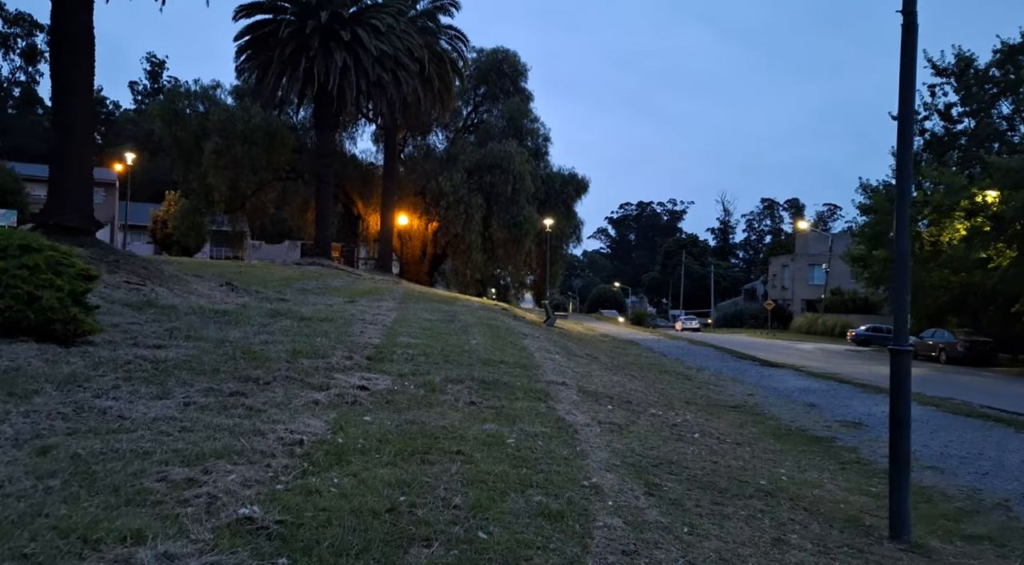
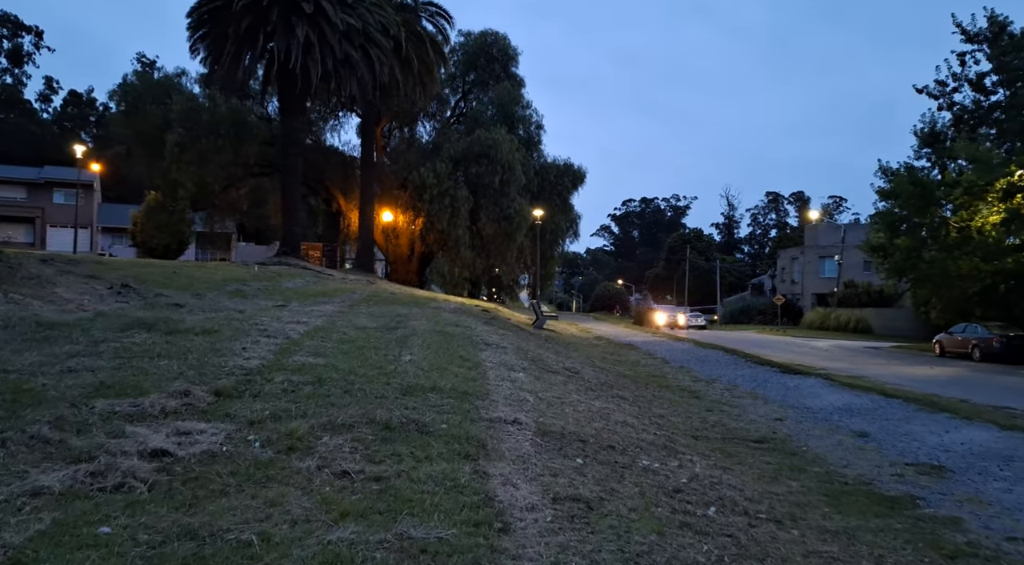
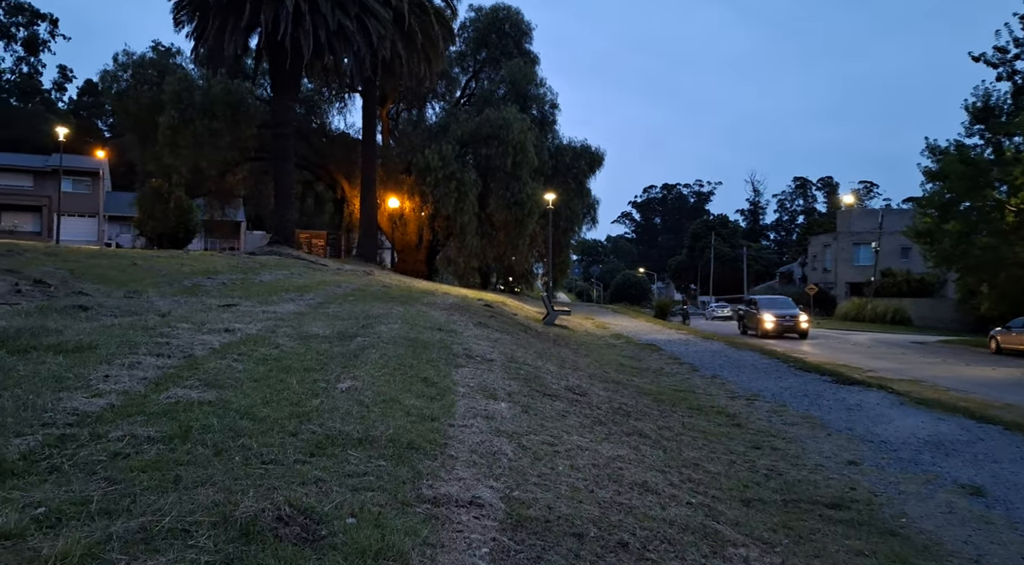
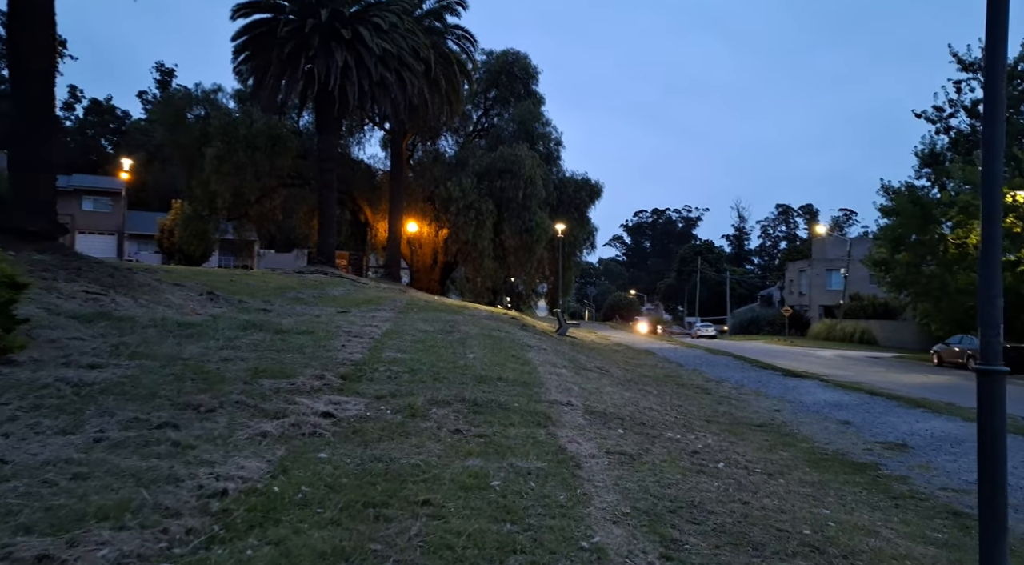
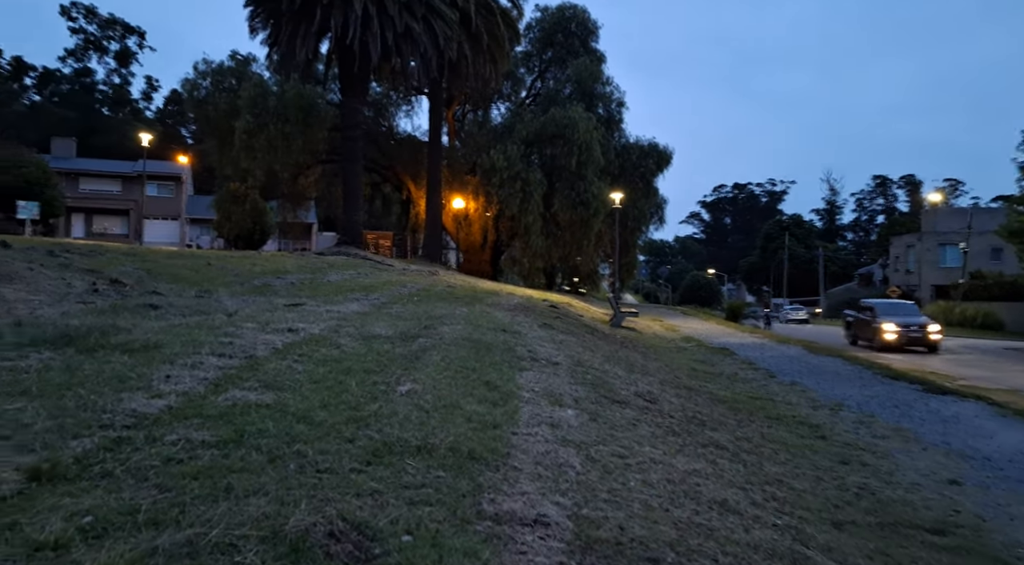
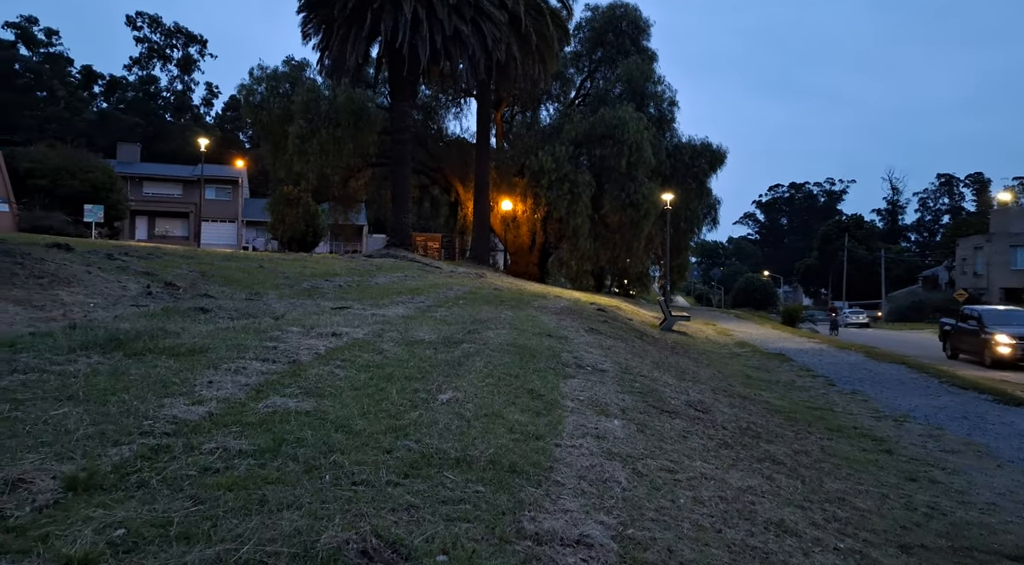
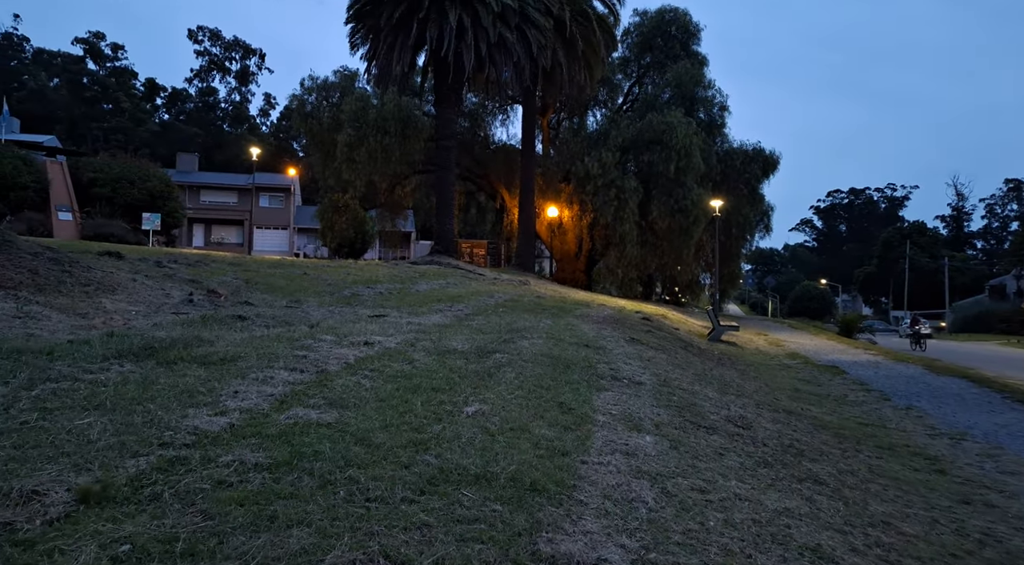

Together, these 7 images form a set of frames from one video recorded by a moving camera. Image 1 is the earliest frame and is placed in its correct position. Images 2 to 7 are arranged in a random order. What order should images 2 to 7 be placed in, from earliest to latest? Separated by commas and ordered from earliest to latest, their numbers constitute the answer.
4, 2, 3, 5, 6, 7
